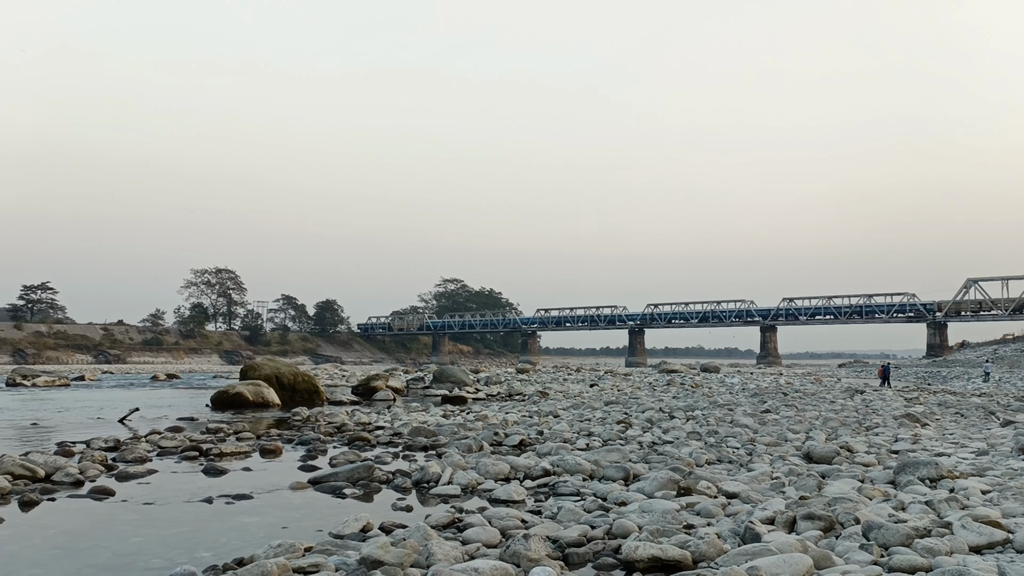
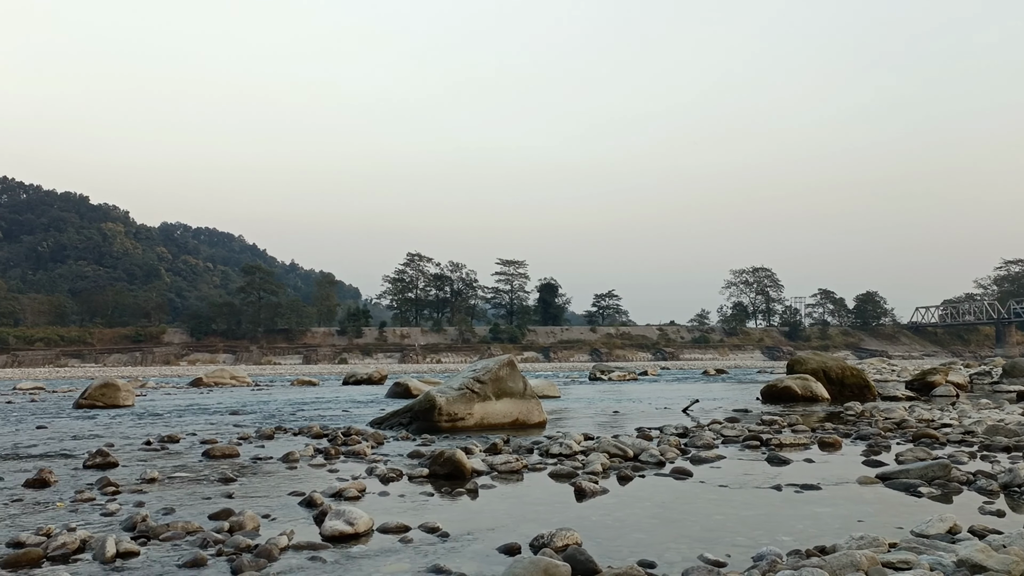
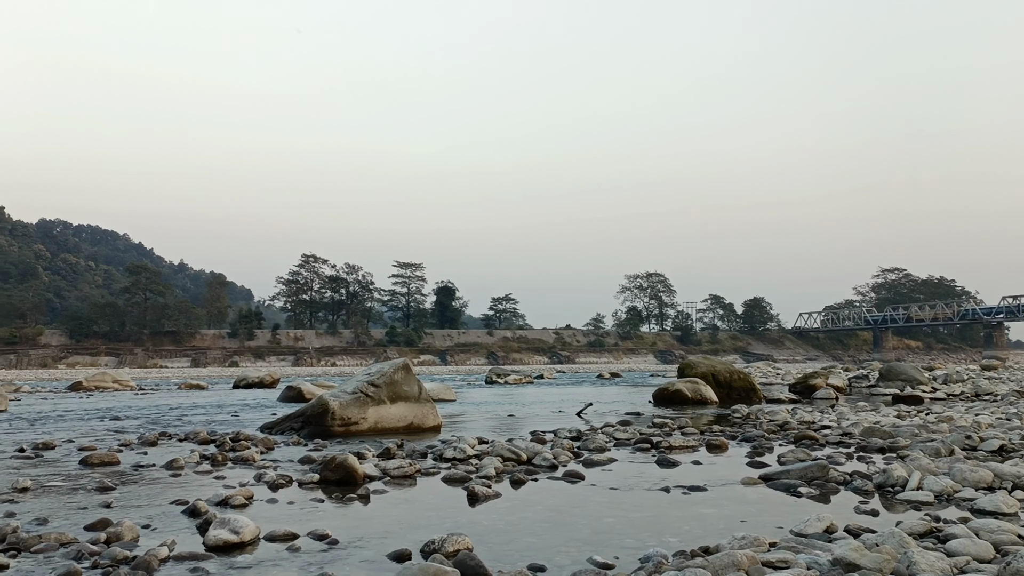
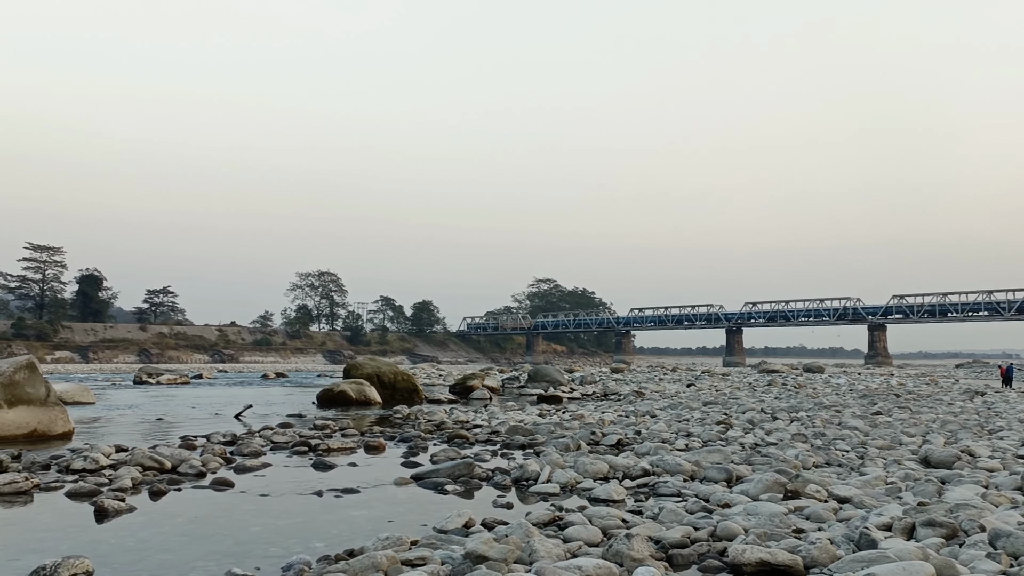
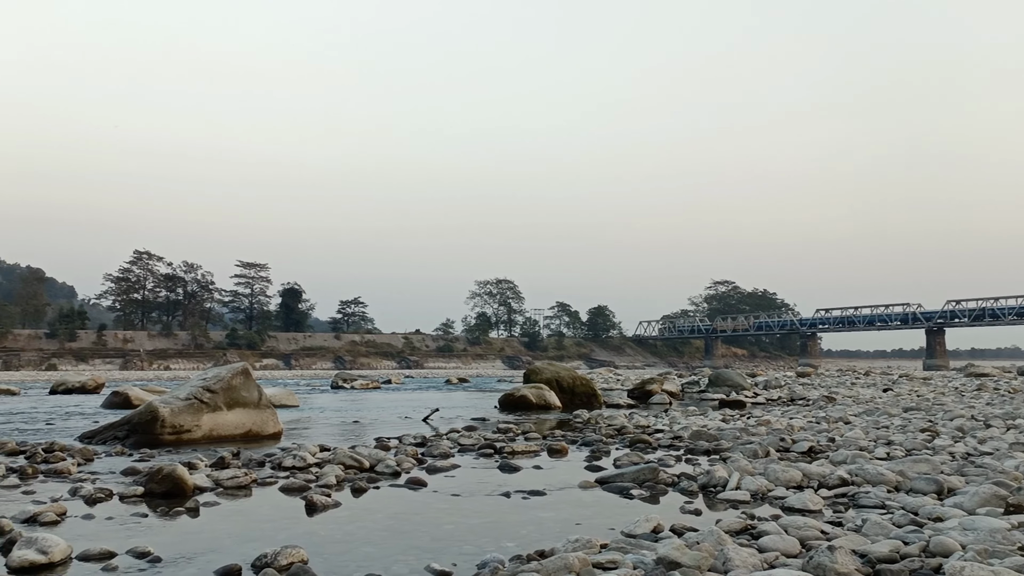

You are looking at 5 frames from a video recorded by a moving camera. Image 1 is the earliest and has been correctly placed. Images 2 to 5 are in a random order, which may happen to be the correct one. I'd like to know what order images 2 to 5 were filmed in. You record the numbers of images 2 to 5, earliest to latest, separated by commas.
4, 5, 3, 2
